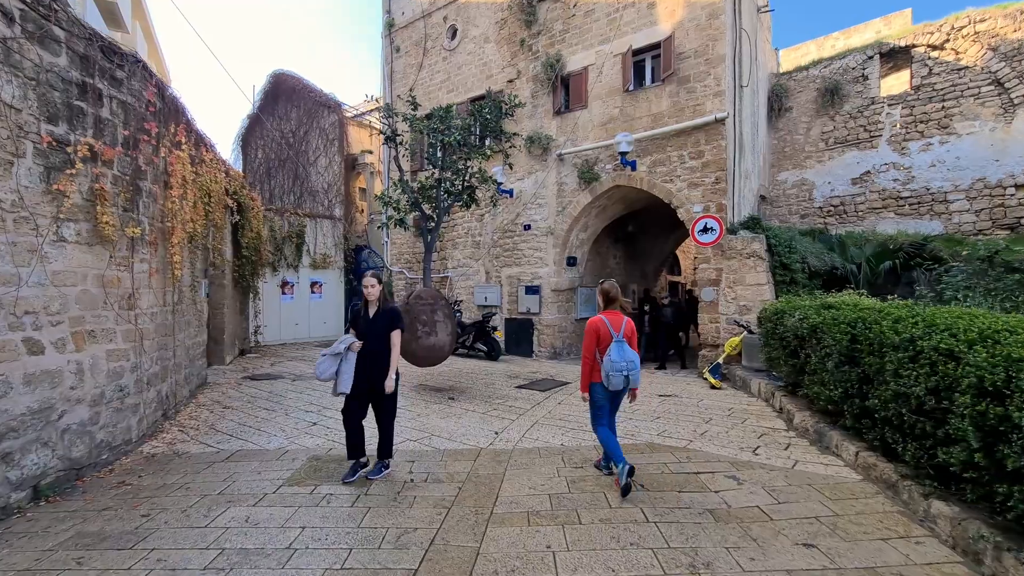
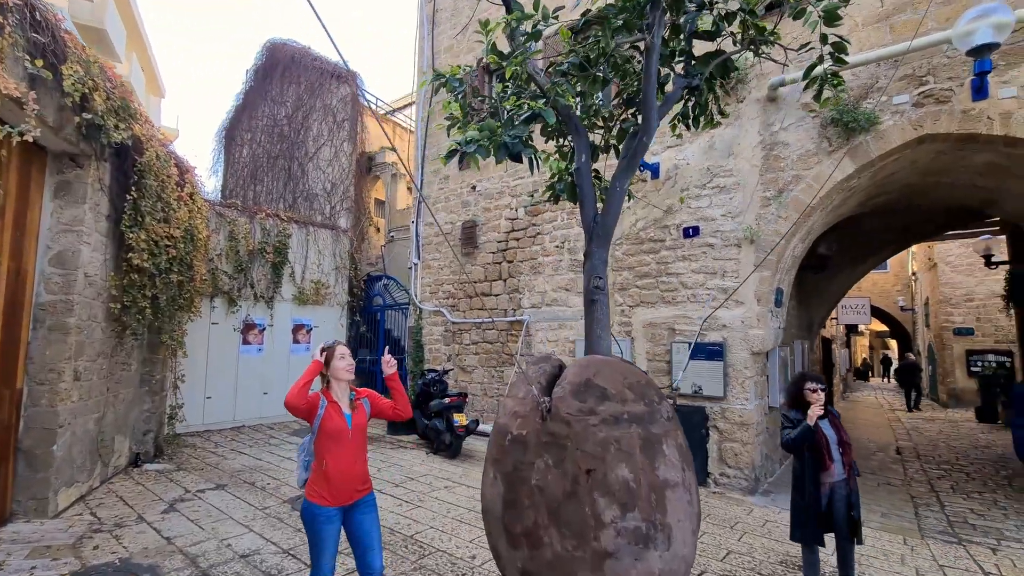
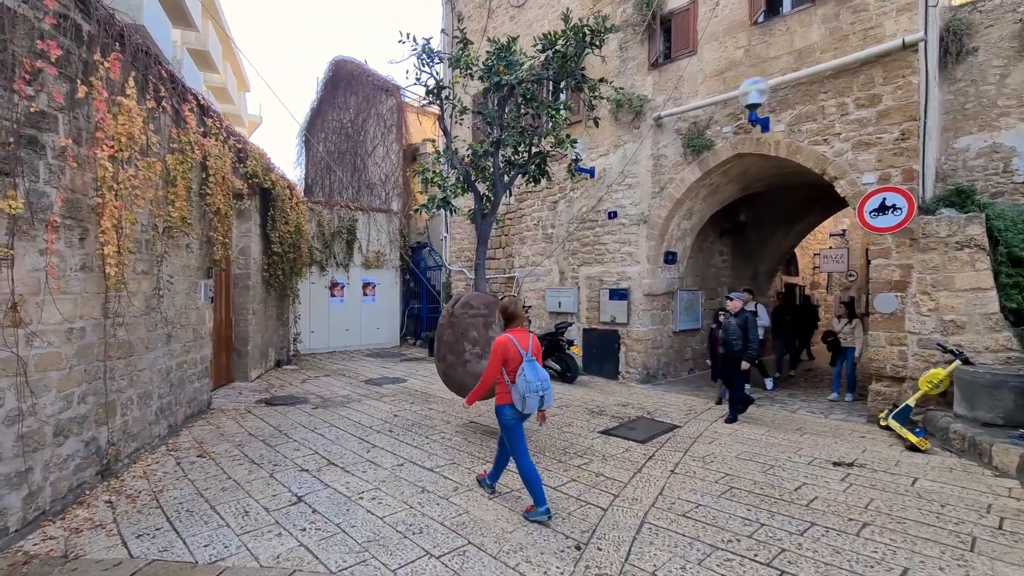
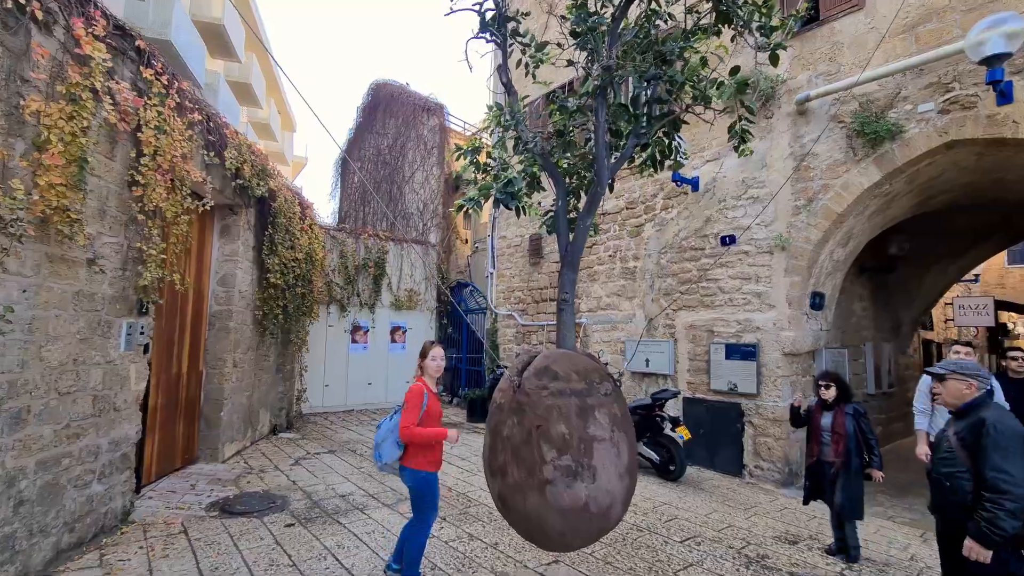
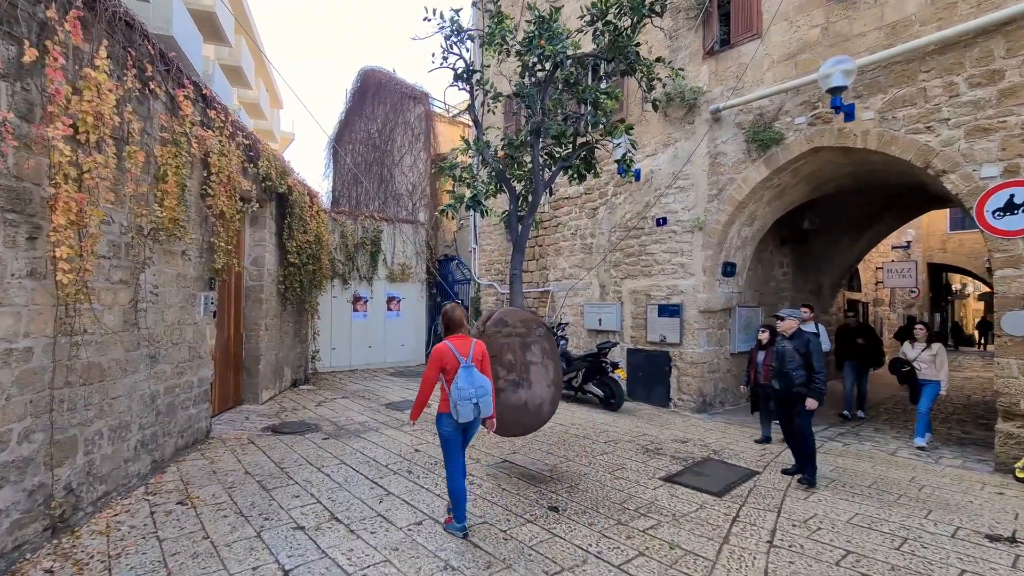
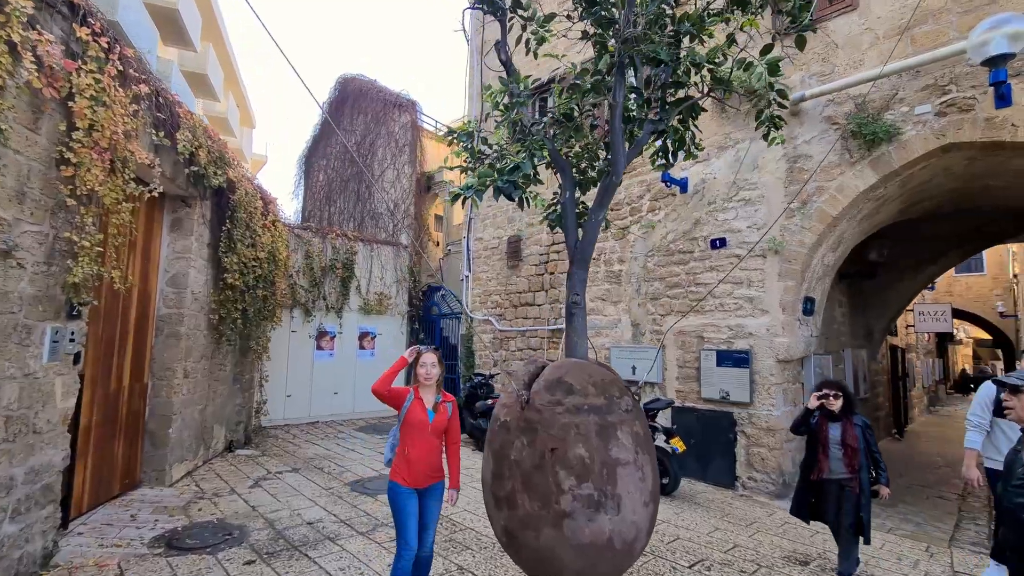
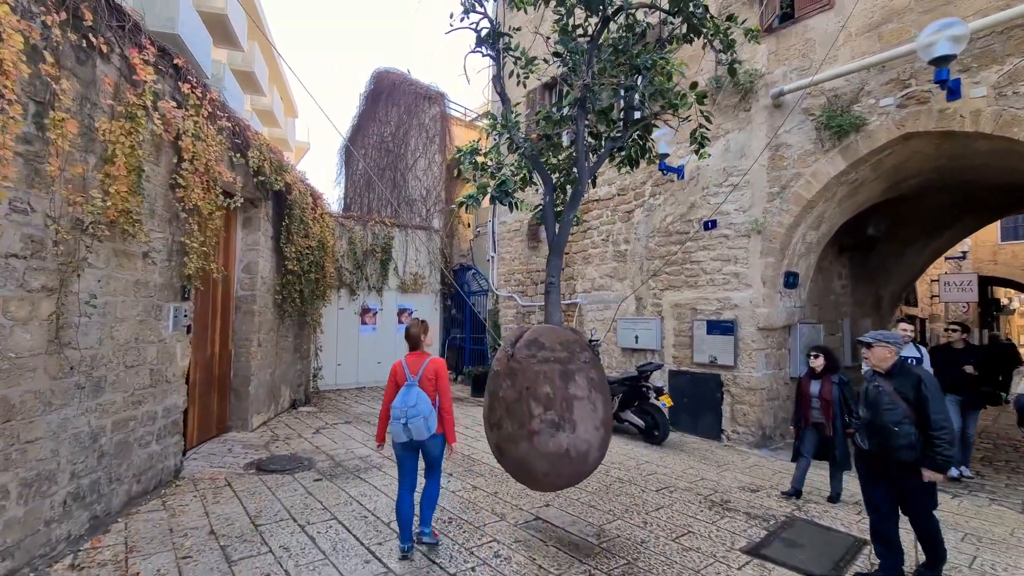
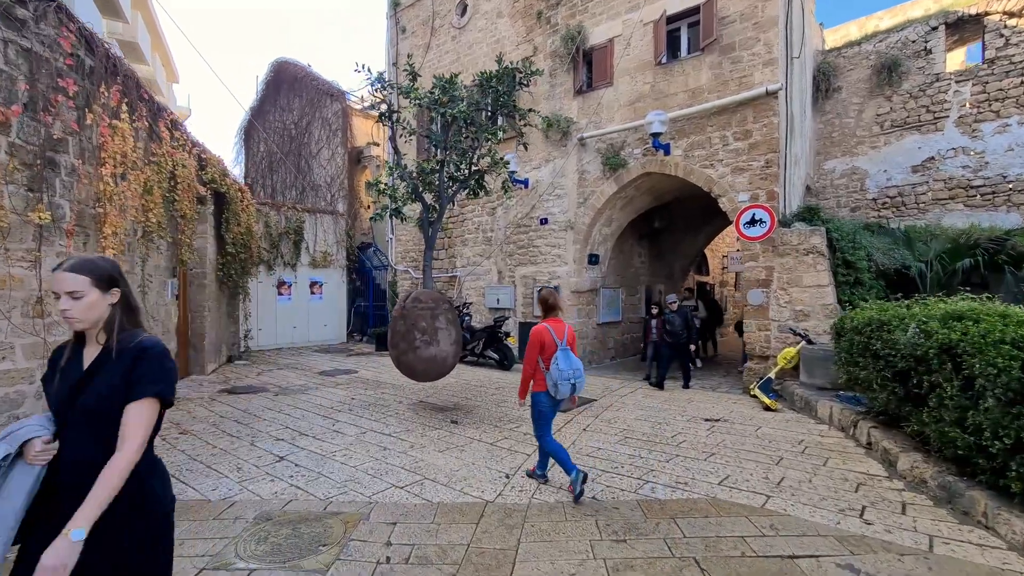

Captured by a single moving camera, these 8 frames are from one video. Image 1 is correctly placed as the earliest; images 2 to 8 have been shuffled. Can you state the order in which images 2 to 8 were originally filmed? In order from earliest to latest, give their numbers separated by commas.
8, 3, 5, 7, 4, 6, 2
